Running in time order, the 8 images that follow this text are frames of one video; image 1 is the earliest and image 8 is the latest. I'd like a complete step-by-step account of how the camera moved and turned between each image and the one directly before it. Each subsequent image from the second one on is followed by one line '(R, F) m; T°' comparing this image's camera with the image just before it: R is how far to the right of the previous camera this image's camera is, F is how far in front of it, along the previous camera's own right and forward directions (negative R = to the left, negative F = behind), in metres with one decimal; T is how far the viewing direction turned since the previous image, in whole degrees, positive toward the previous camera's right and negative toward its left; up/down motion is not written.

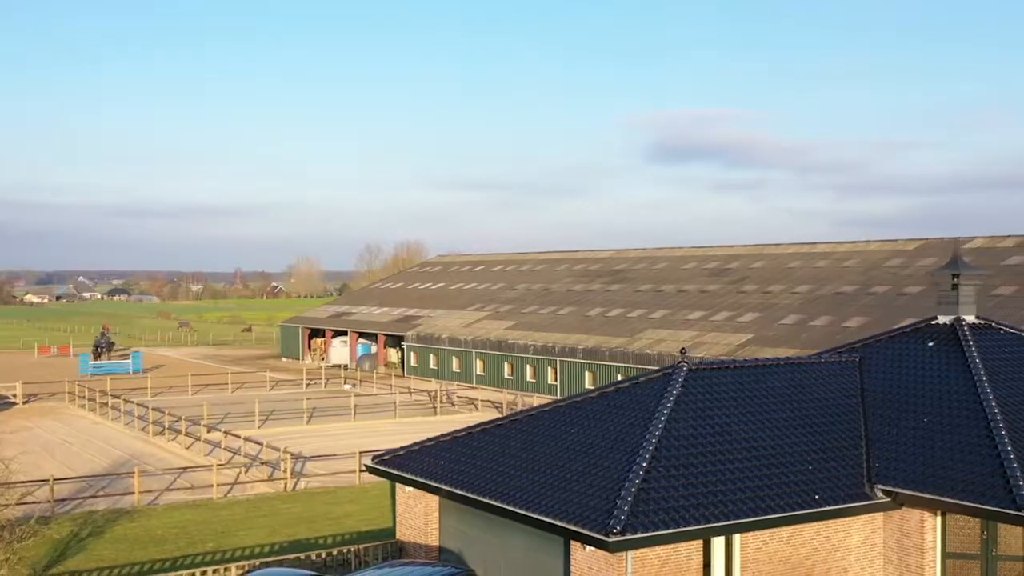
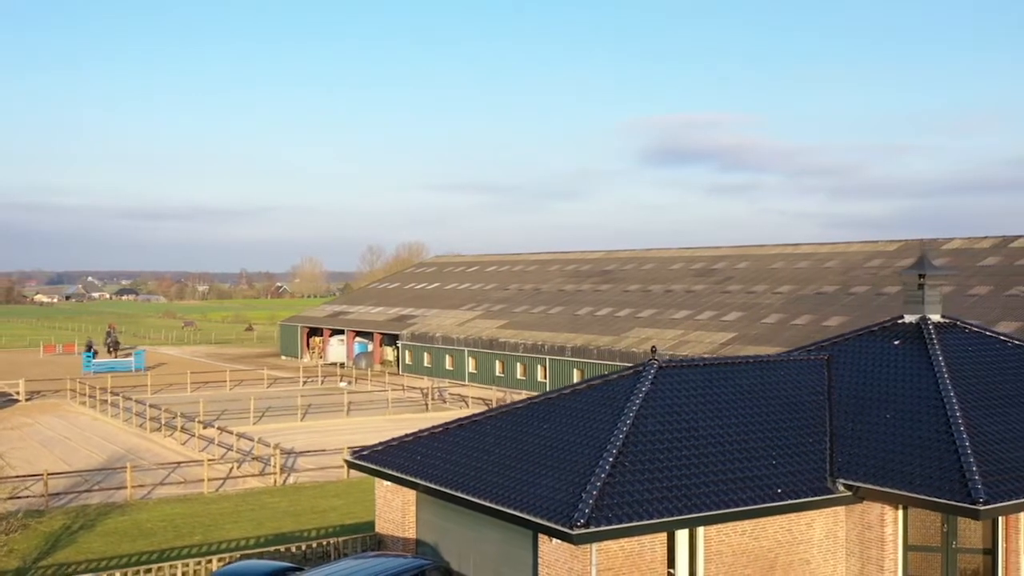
(+0.6, -0.4) m; -1°
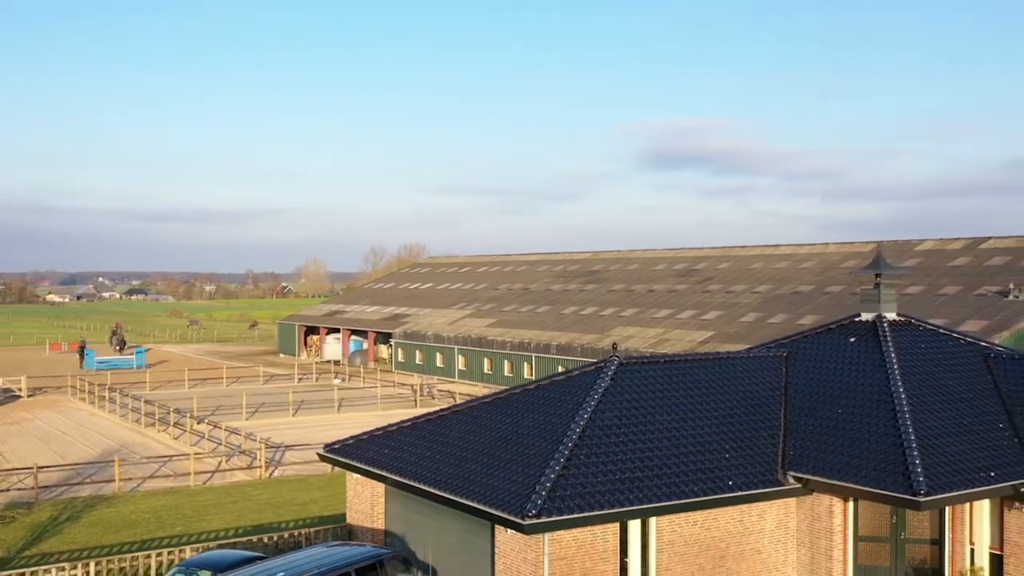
(+0.9, -0.5) m; -1°
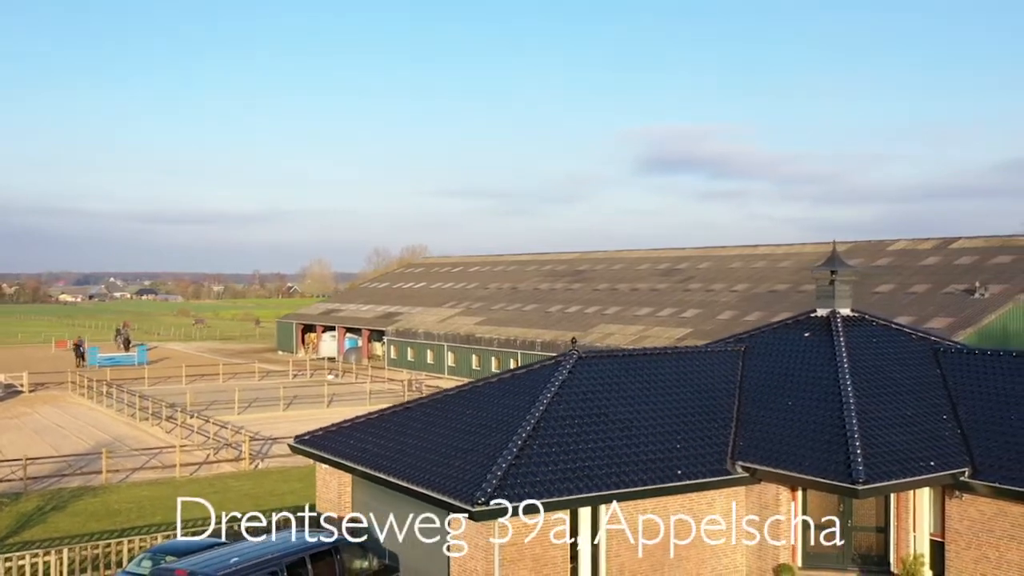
(+1.0, -0.5) m; -1°
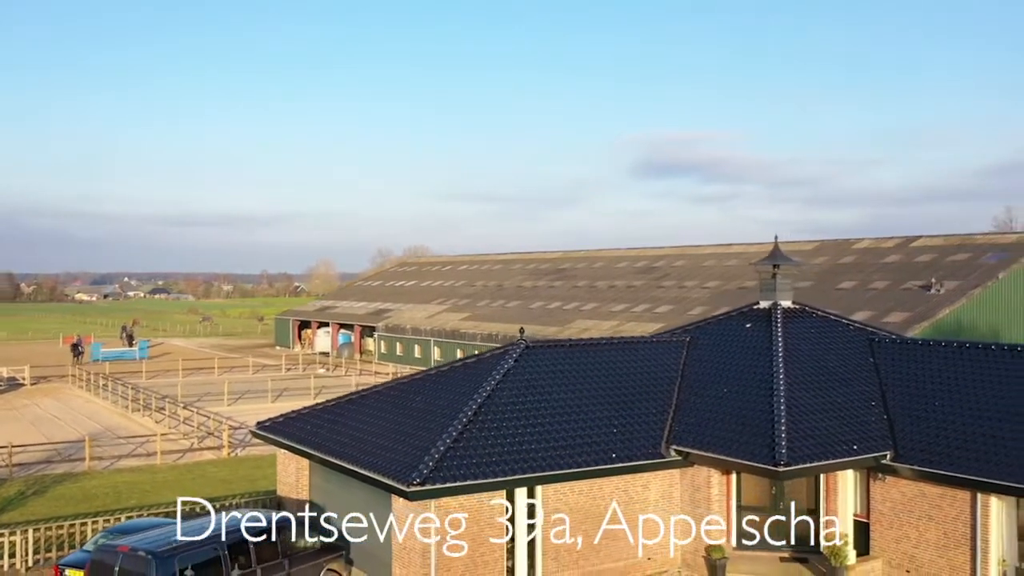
(+1.4, -0.7) m; -1°
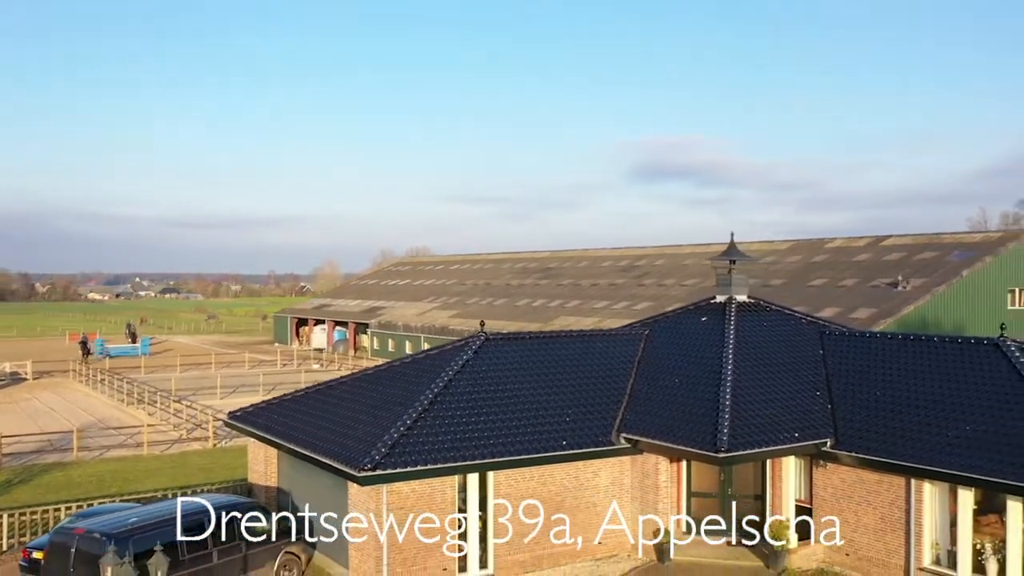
(+1.1, -0.5) m; -1°
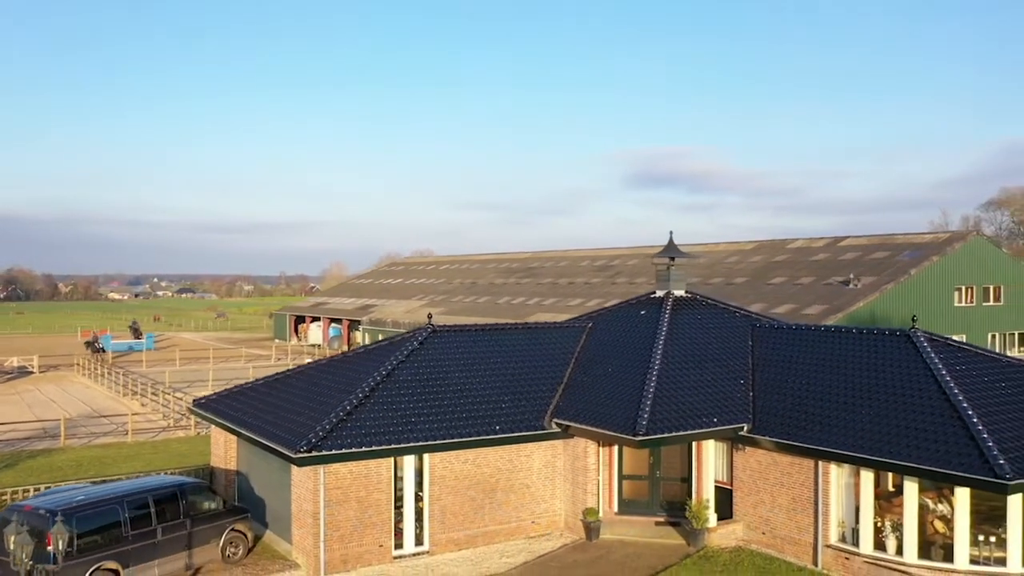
(+1.6, -0.9) m; -2°
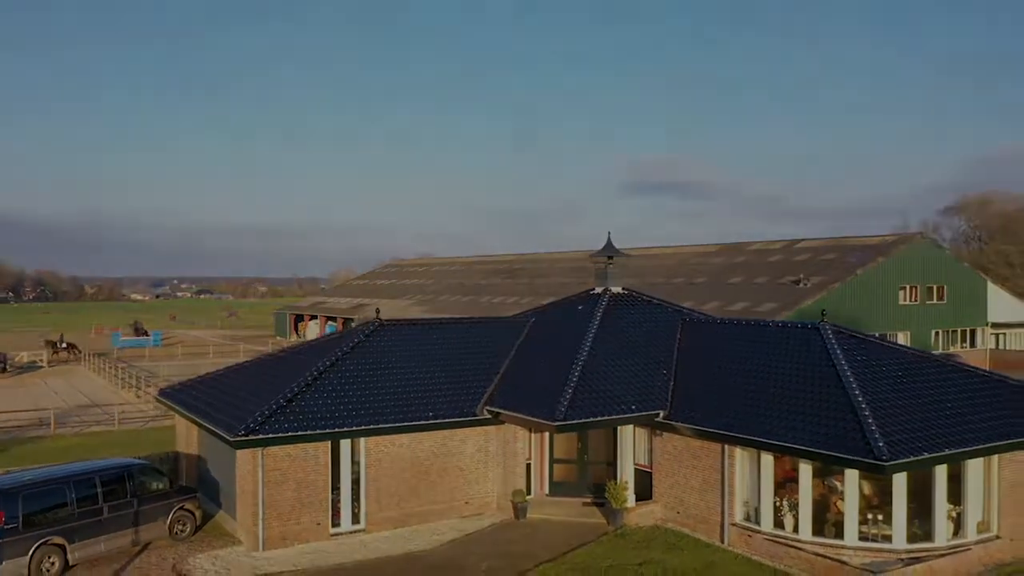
(+1.9, -1.0) m; -2°
